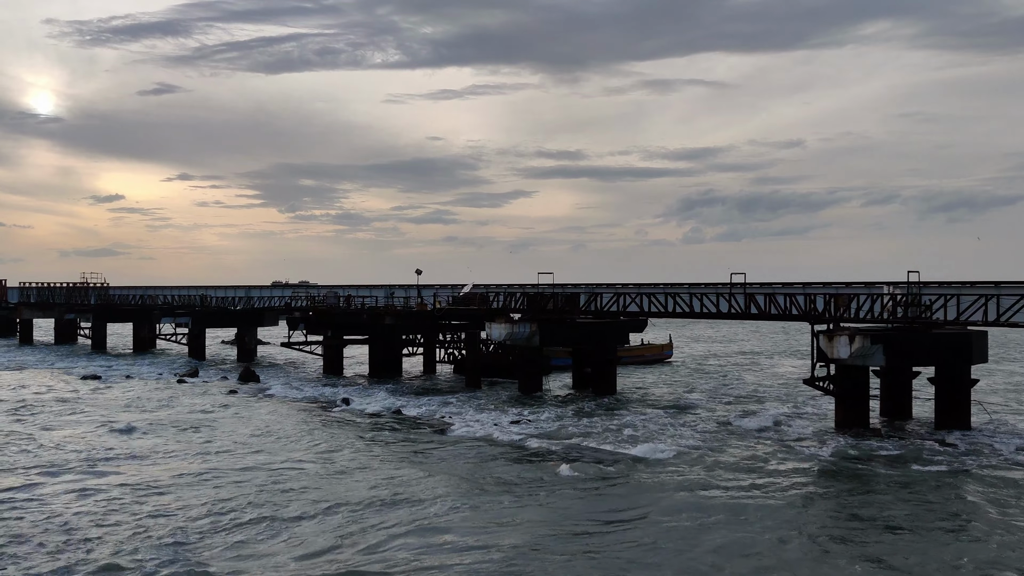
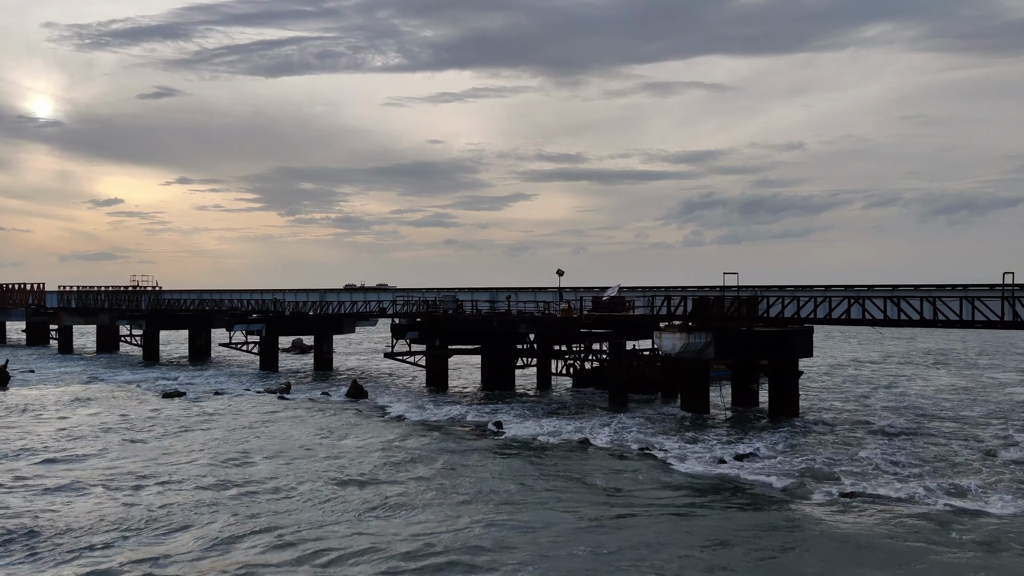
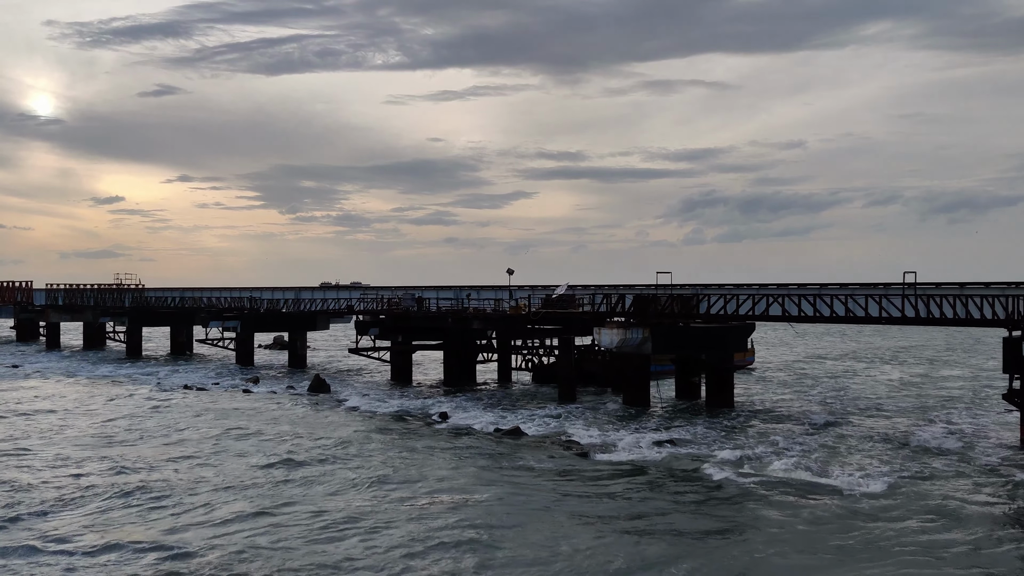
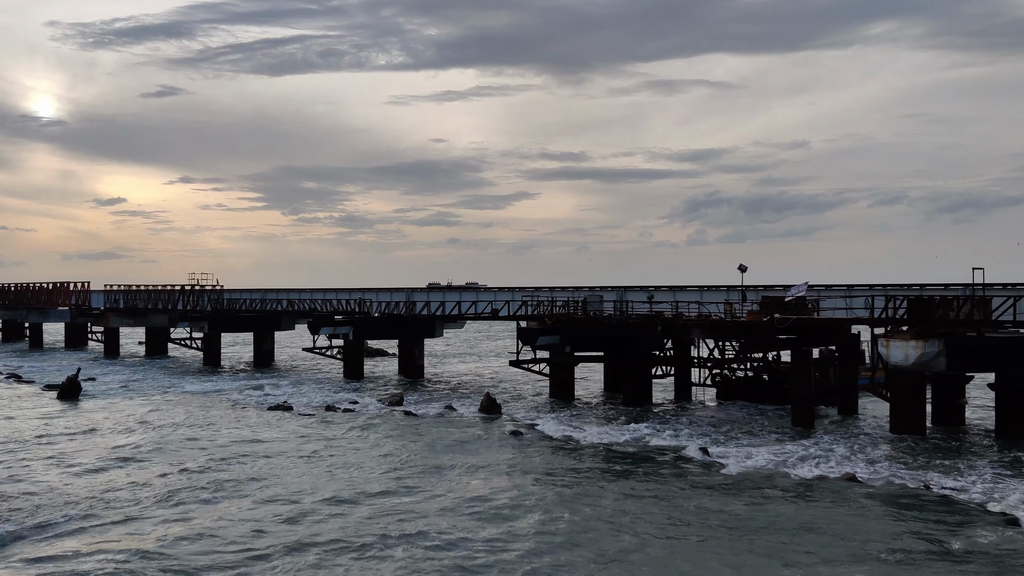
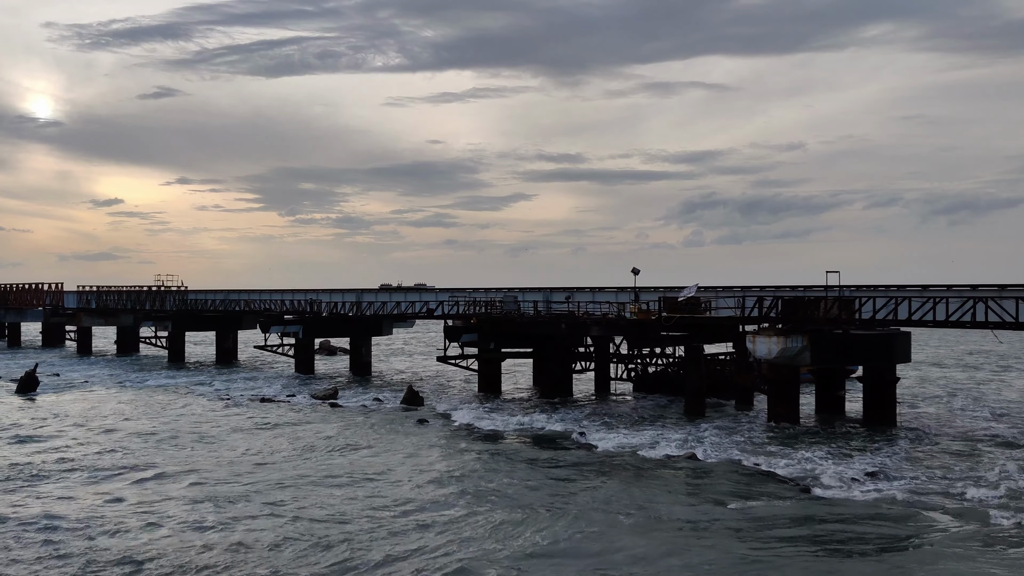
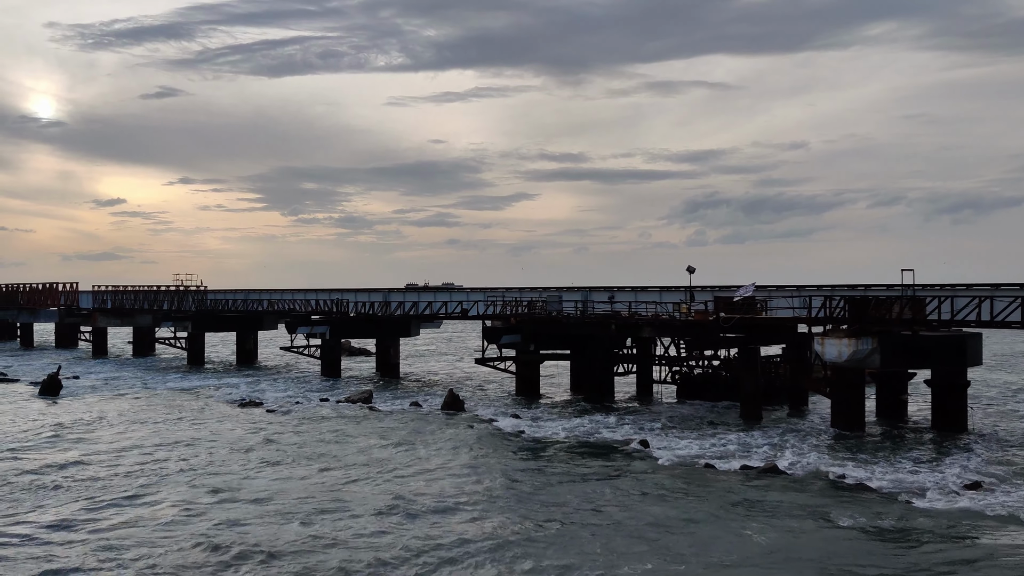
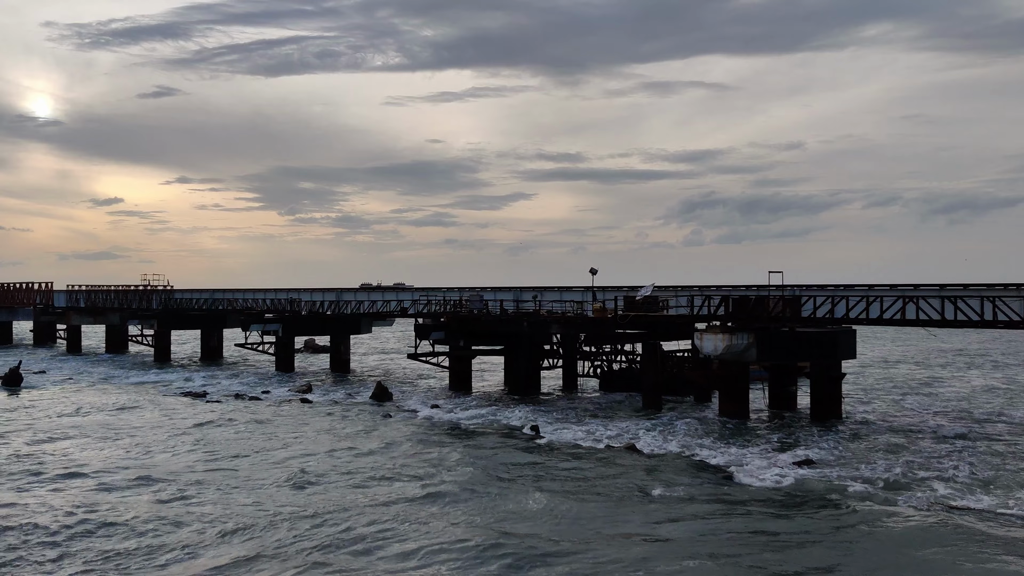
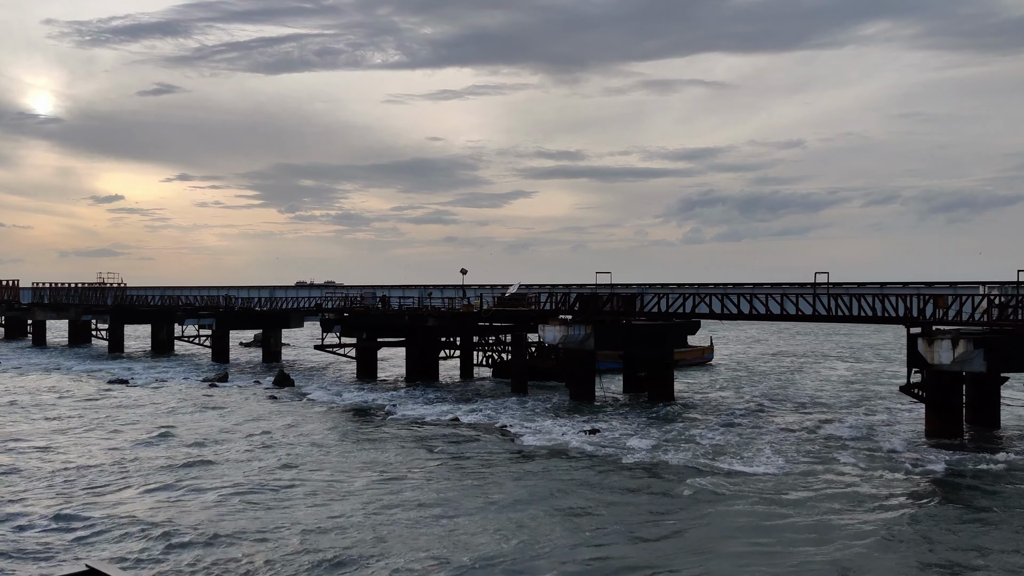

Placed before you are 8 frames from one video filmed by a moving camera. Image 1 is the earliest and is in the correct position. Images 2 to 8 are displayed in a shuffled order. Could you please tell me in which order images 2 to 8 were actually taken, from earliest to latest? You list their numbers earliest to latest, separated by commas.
8, 3, 2, 7, 5, 6, 4
